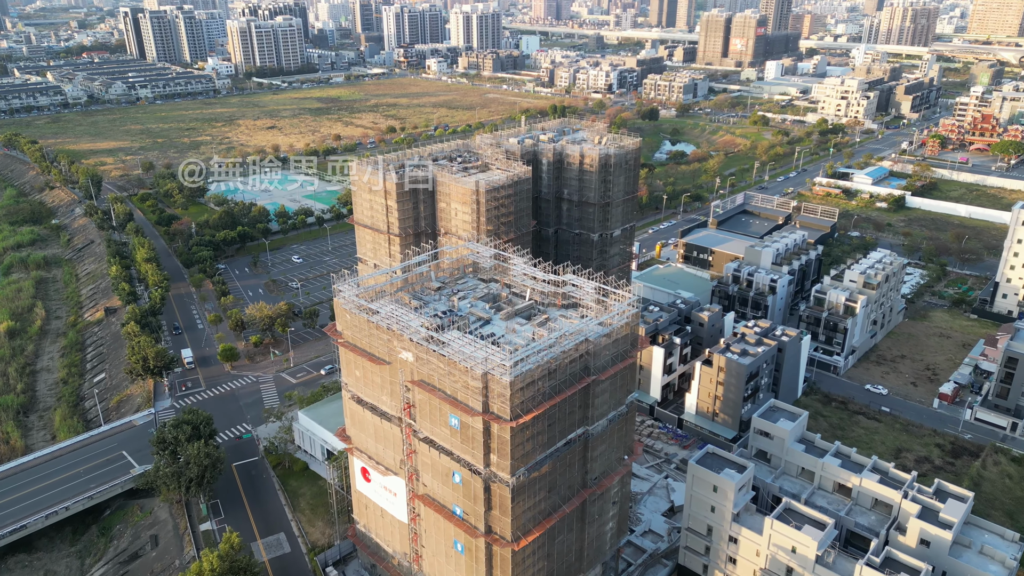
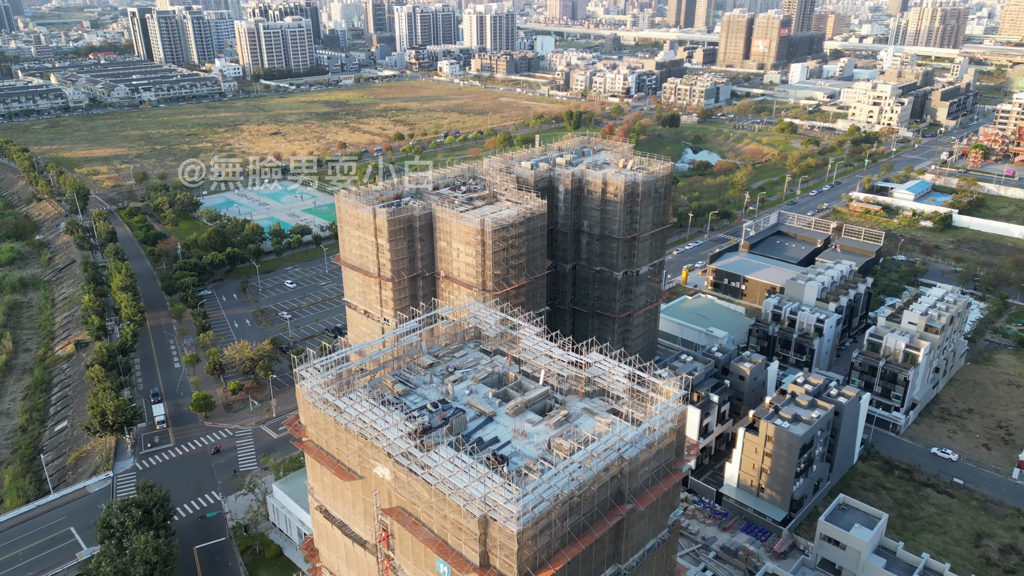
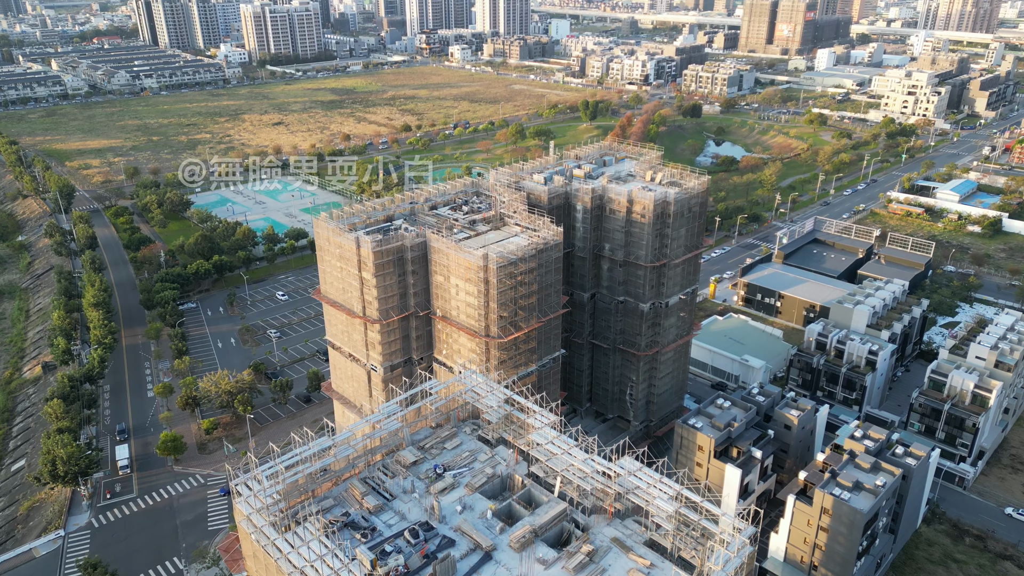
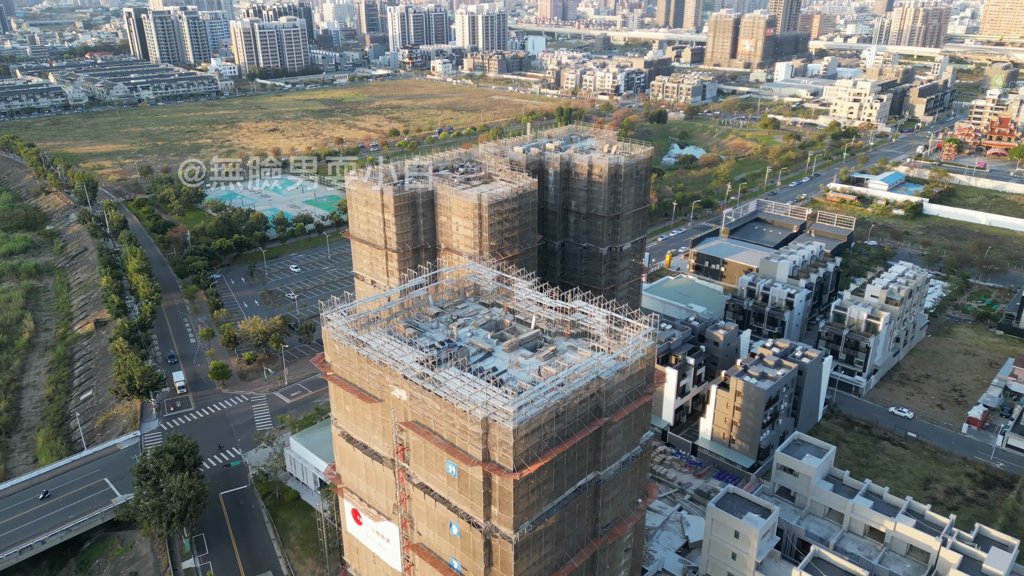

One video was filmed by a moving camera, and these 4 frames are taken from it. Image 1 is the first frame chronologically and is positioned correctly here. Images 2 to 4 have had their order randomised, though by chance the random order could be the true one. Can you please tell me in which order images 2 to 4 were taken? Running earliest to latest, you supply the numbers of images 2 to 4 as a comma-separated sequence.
4, 2, 3
